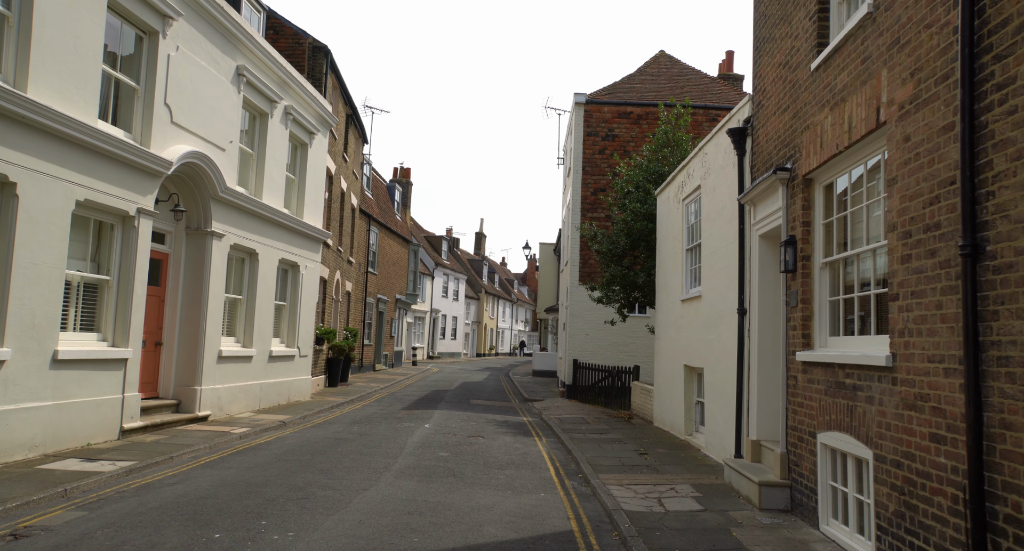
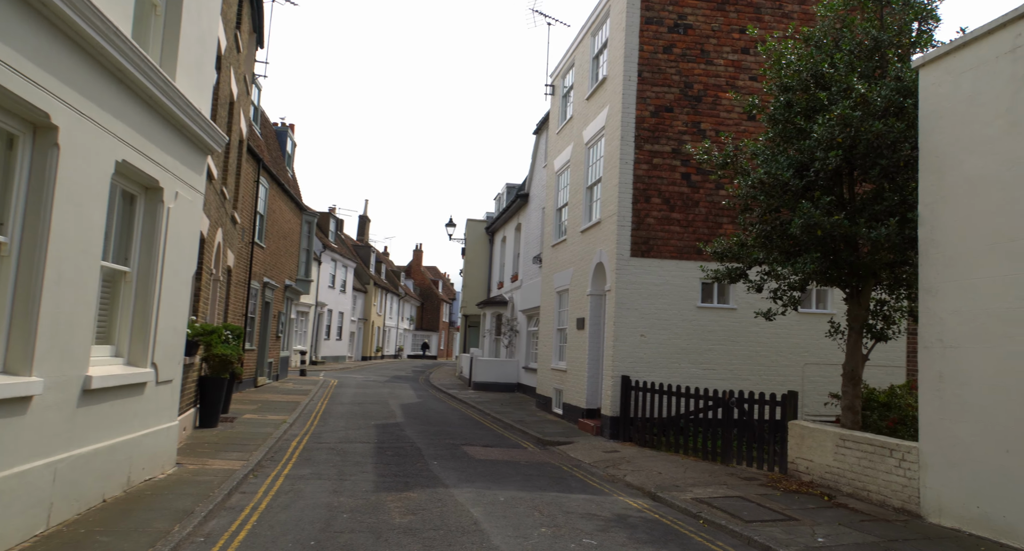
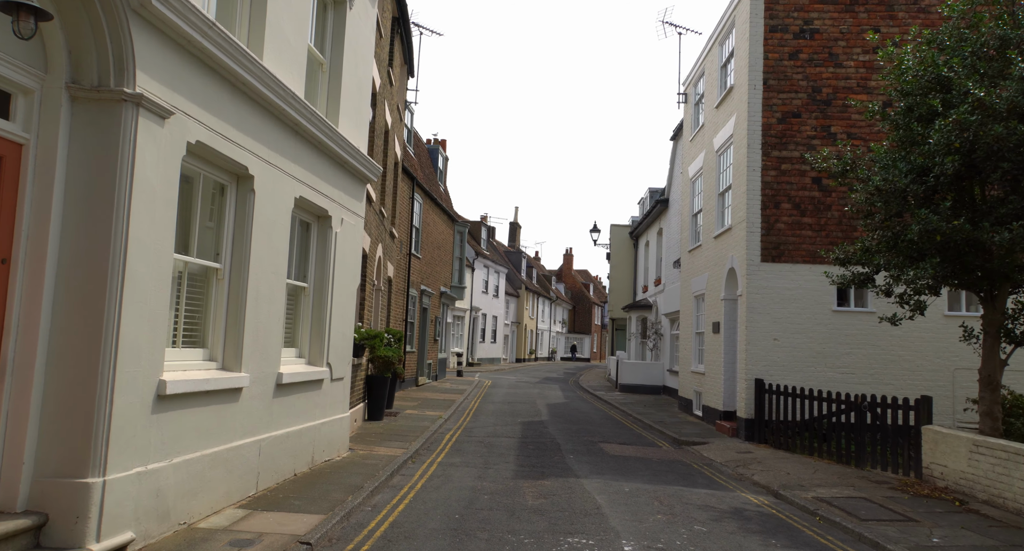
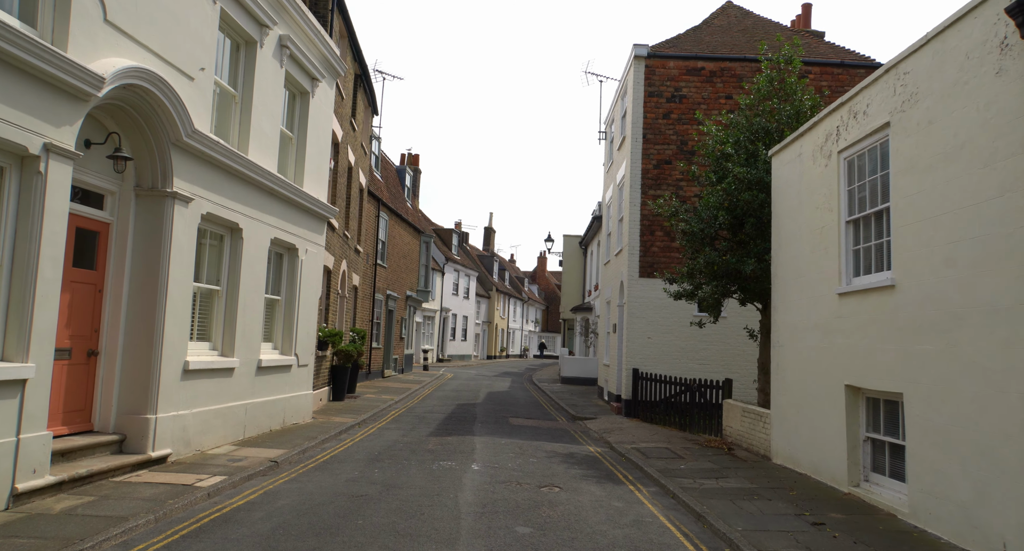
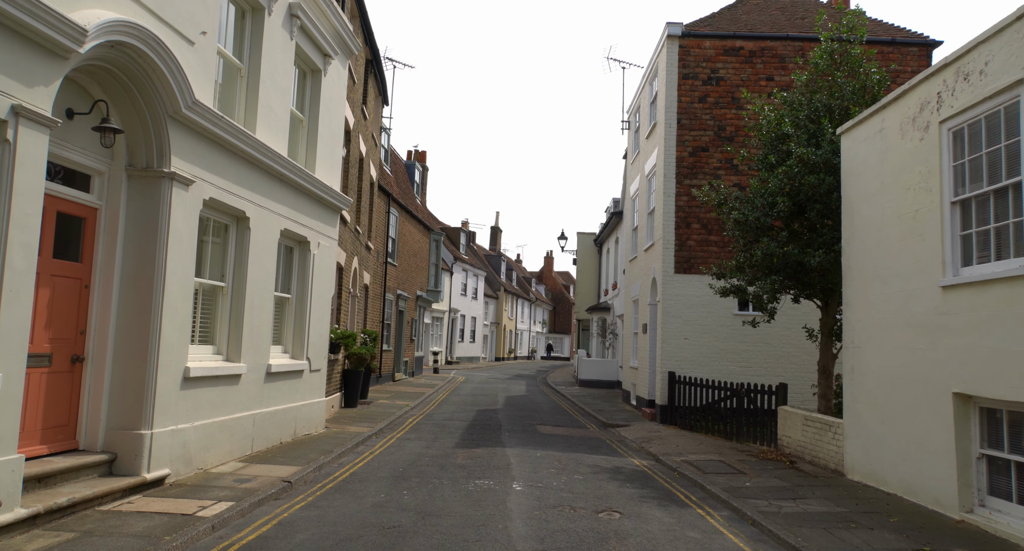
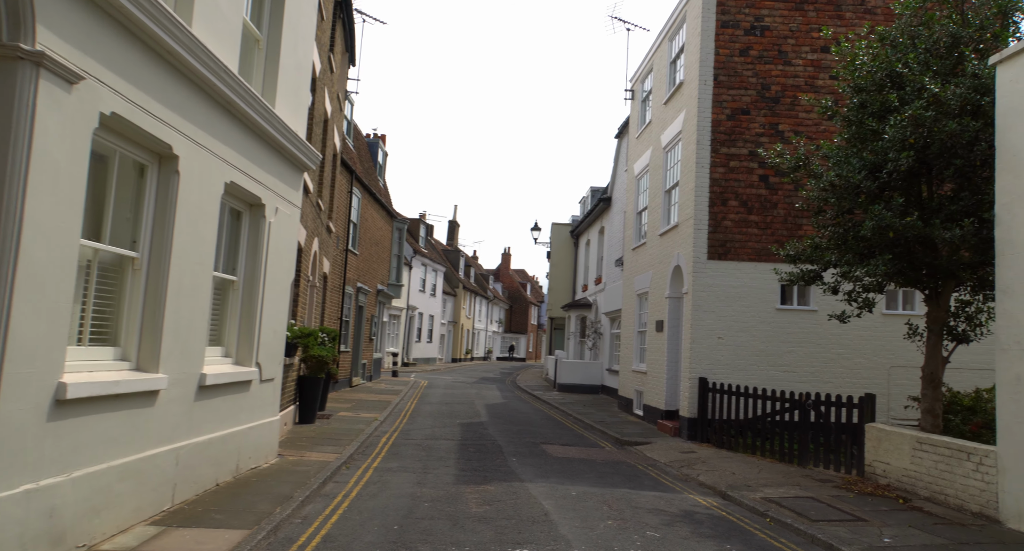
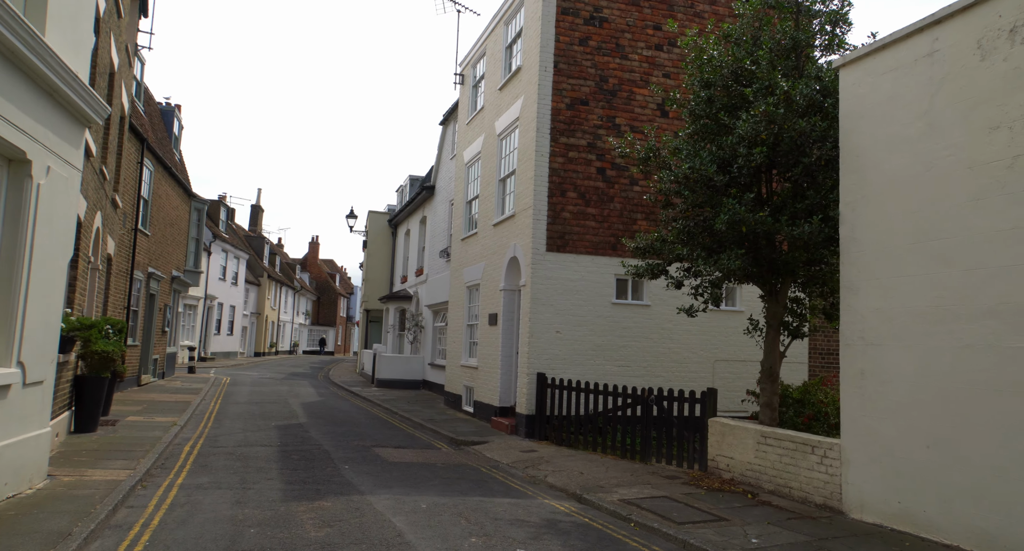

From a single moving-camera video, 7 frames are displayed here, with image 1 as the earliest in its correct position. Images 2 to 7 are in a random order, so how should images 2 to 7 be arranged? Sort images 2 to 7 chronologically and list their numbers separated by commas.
4, 5, 3, 6, 2, 7
